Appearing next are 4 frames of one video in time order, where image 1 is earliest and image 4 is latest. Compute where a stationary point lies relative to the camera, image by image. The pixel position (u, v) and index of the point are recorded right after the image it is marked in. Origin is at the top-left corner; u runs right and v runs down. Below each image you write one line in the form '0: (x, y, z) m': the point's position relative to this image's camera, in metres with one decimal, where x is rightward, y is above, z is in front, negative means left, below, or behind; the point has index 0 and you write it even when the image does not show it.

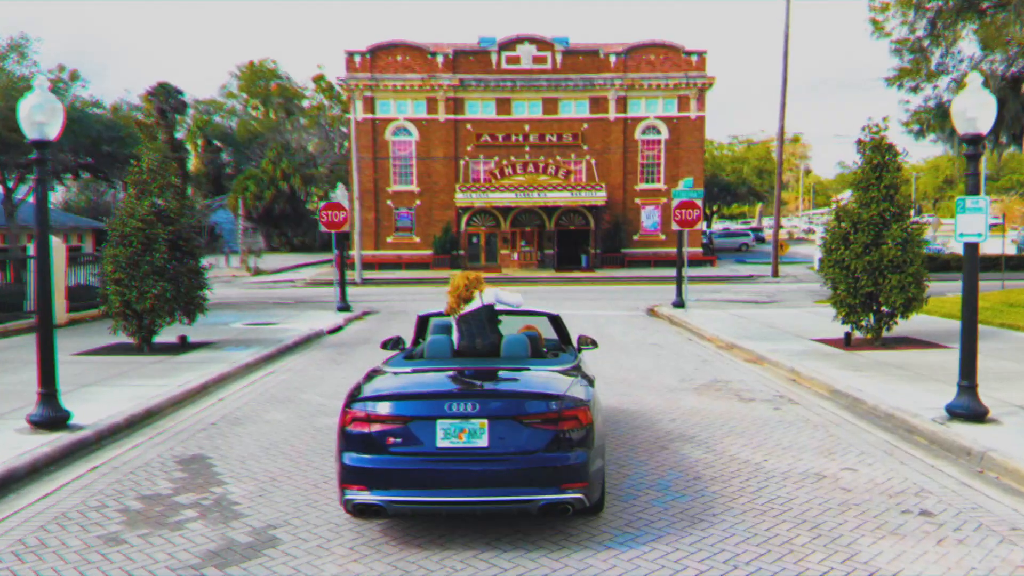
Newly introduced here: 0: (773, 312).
0: (+9.7, -0.8, +18.5) m
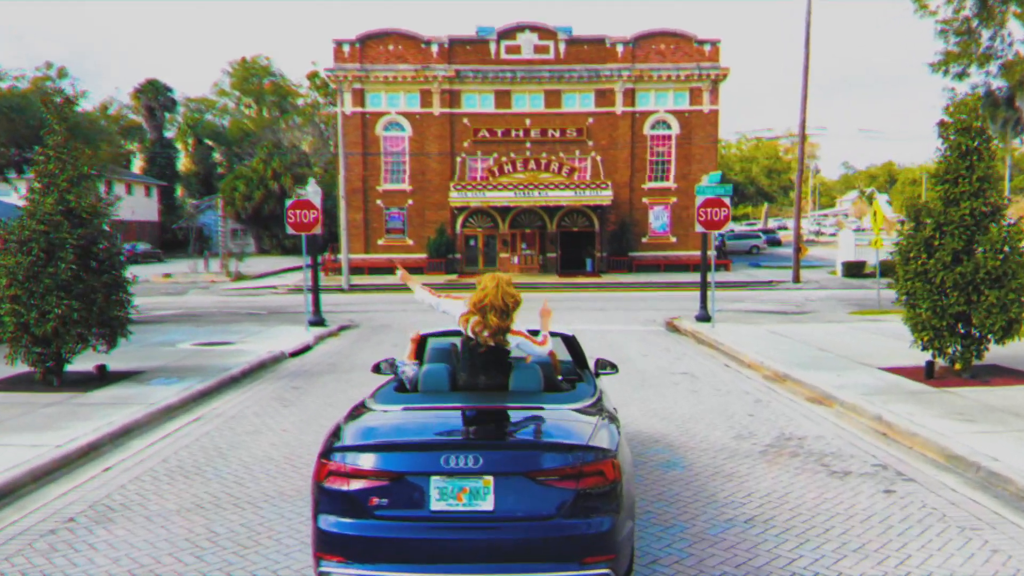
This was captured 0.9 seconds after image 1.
0: (+9.6, -1.2, +16.0) m
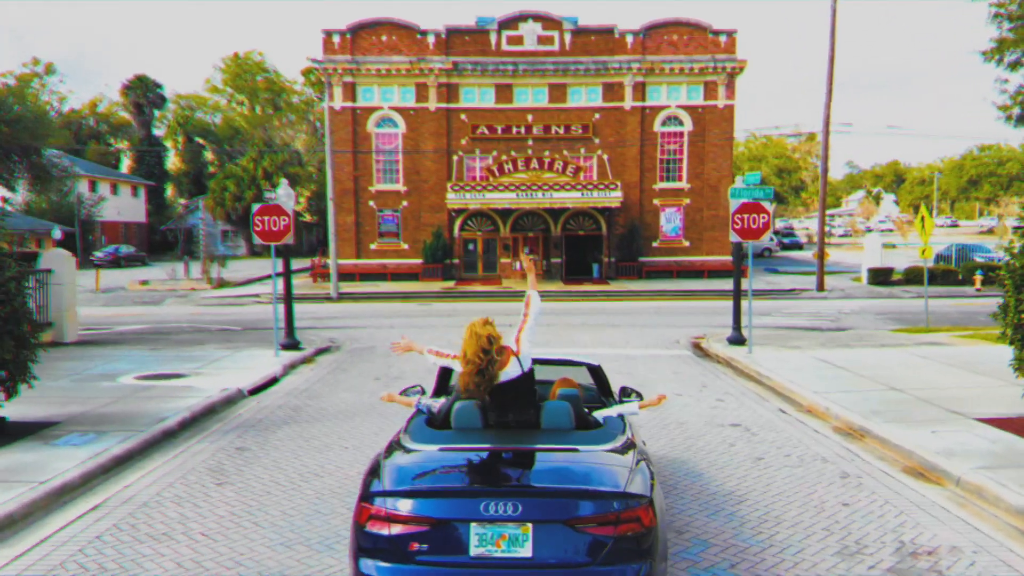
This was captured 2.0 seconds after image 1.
0: (+9.7, -1.7, +13.9) m
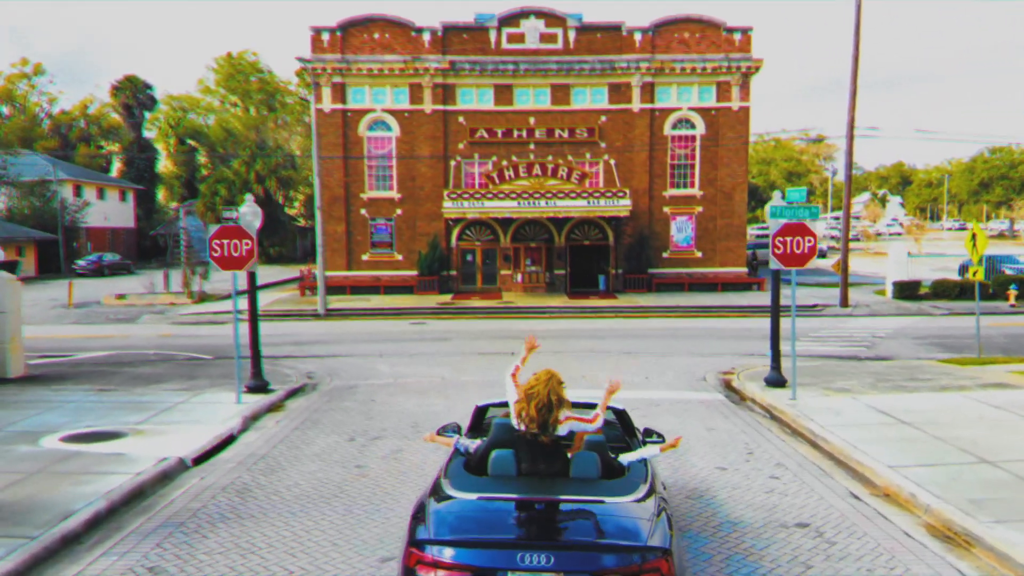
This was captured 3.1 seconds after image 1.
0: (+9.8, -2.5, +12.0) m
